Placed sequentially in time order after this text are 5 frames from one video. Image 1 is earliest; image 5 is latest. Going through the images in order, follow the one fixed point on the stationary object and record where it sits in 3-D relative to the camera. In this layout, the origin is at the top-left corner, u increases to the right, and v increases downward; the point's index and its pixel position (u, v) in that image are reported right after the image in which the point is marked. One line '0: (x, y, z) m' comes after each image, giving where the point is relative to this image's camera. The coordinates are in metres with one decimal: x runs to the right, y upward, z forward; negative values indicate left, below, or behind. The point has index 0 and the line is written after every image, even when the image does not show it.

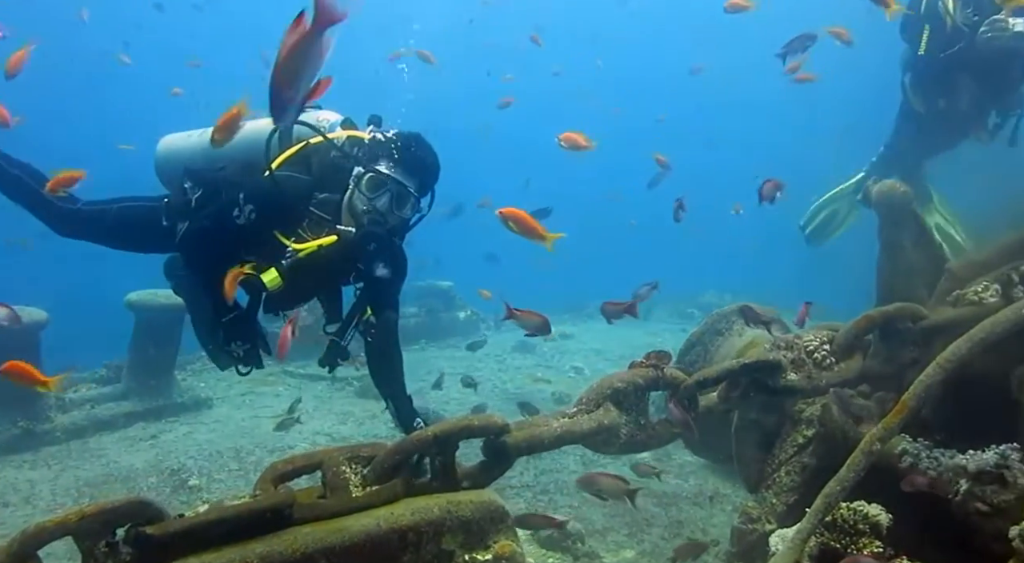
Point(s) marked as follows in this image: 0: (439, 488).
0: (-0.5, -1.5, +5.4) m
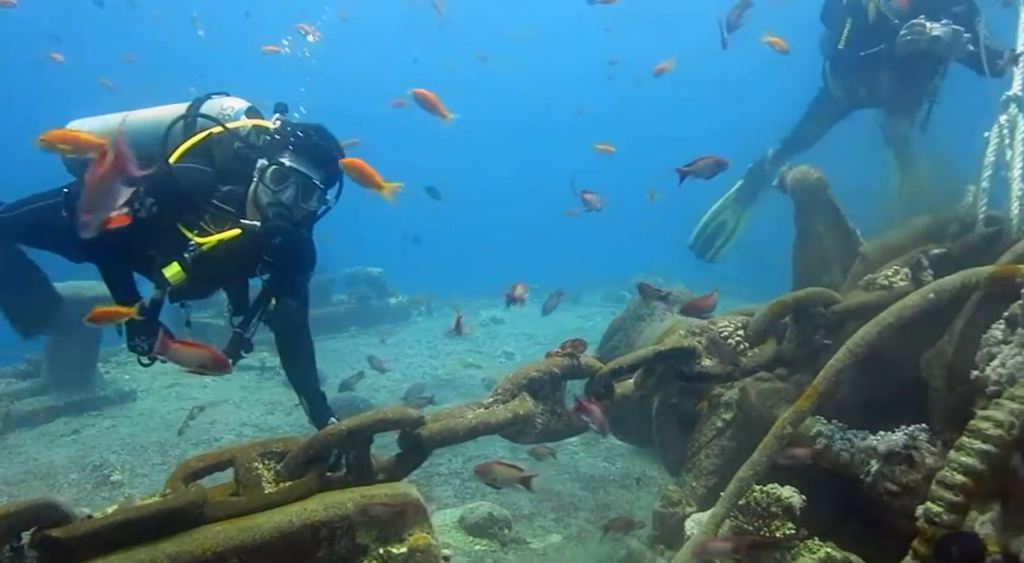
0: (-1.1, -1.4, +5.3) m
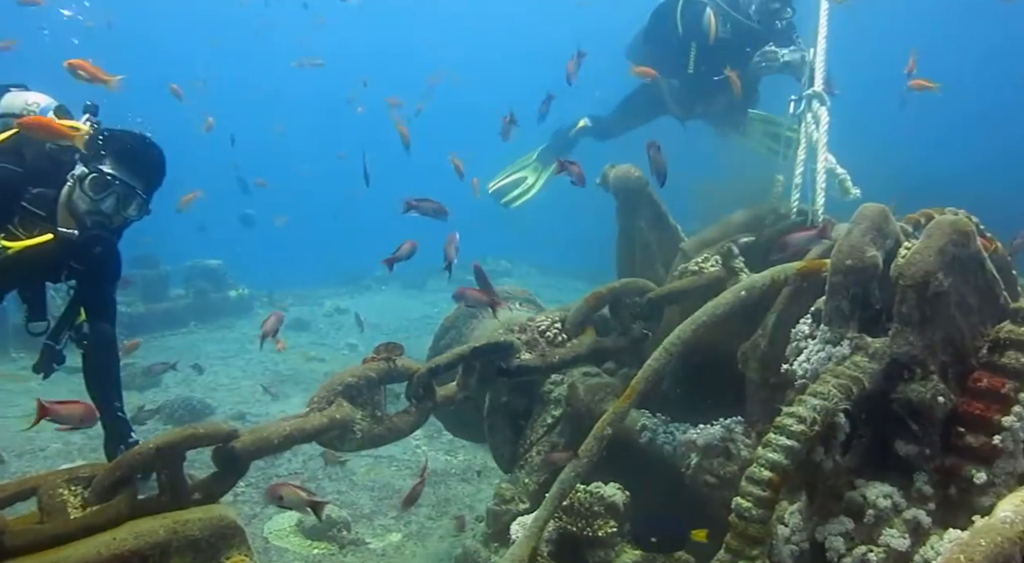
0: (-2.3, -1.5, +5.1) m
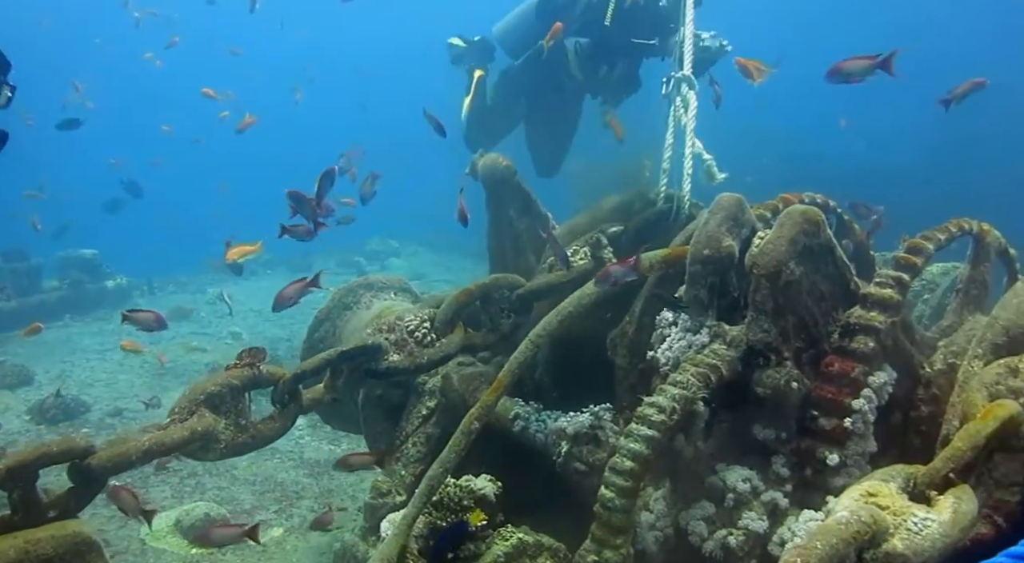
0: (-3.2, -1.5, +4.8) m
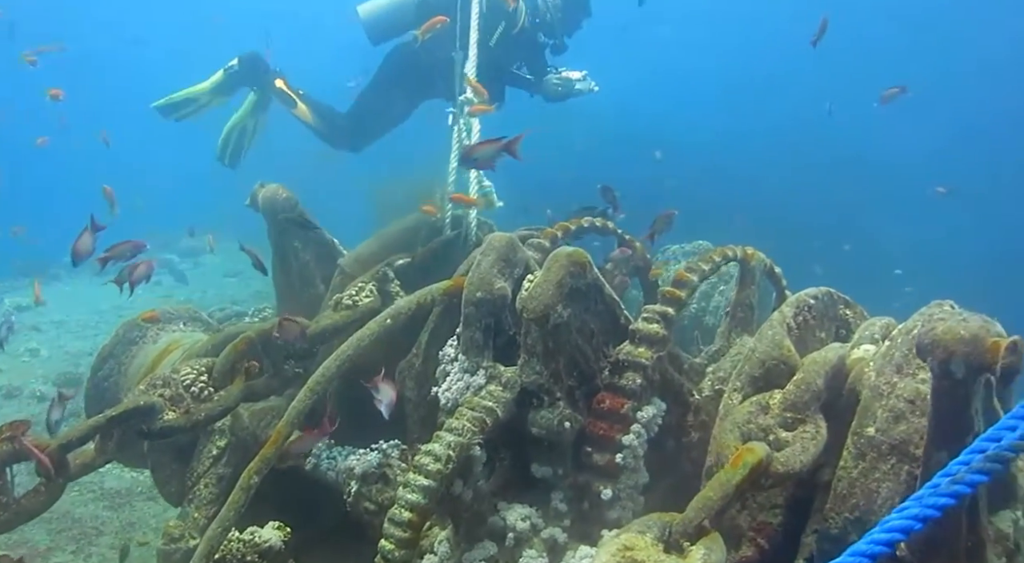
0: (-4.5, -1.9, +4.4) m
